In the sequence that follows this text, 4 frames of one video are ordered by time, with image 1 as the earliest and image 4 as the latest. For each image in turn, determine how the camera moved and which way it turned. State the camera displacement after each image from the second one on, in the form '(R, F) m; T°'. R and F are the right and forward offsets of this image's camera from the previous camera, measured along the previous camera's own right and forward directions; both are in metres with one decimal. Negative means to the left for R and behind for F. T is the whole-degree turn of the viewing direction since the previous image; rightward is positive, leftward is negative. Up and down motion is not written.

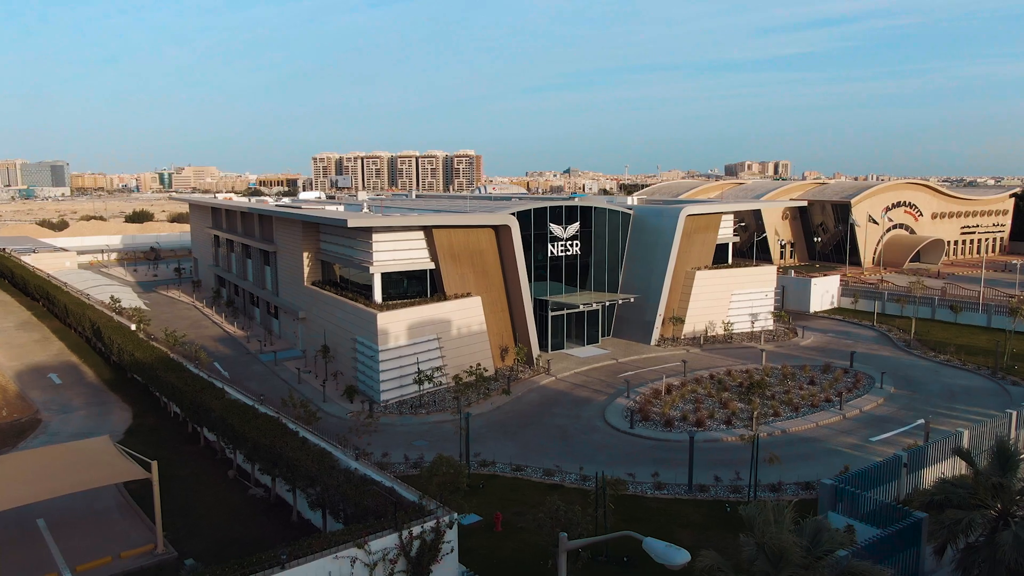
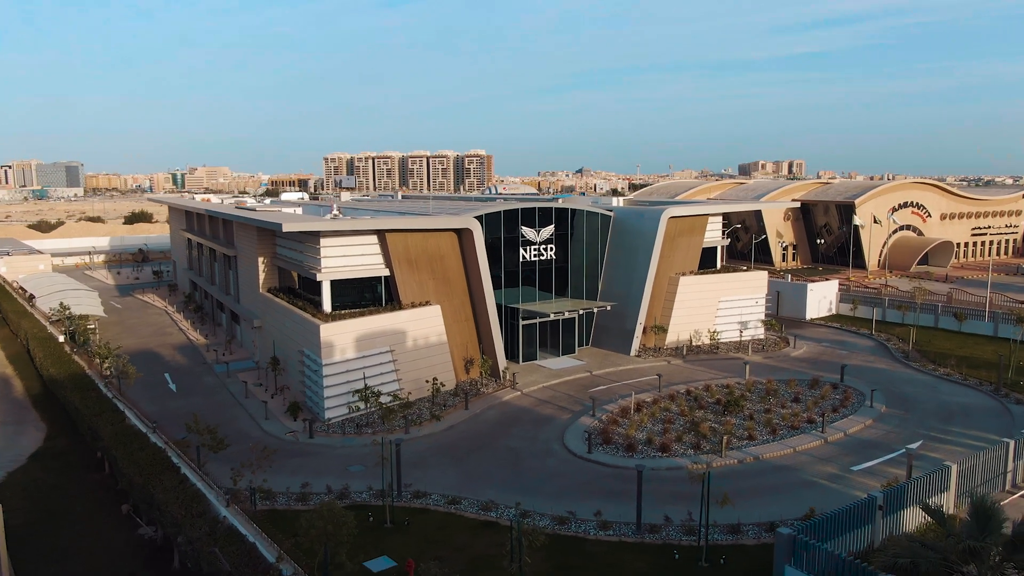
(+1.8, +2.0) m; -1°
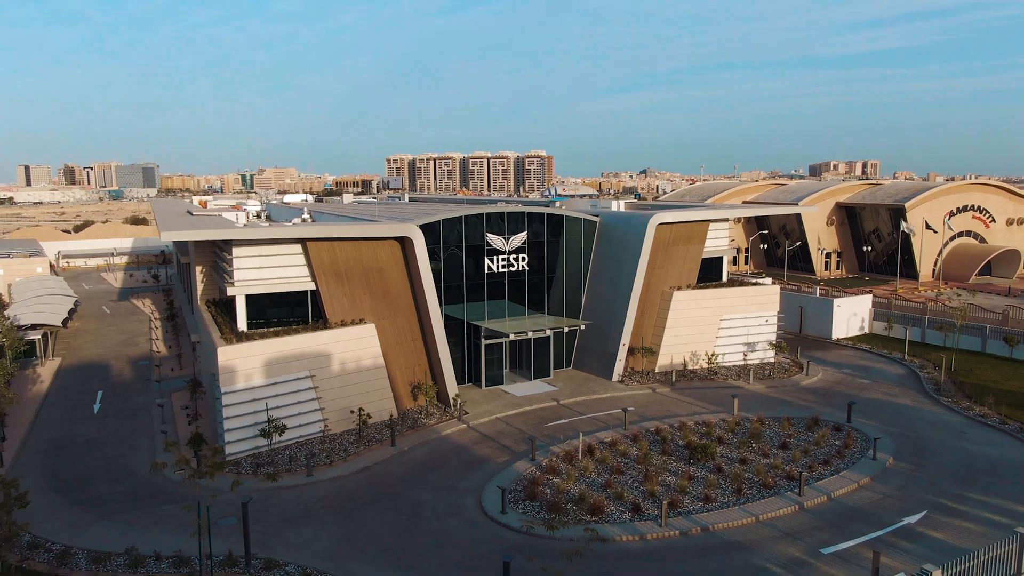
(+3.6, +3.7) m; -5°
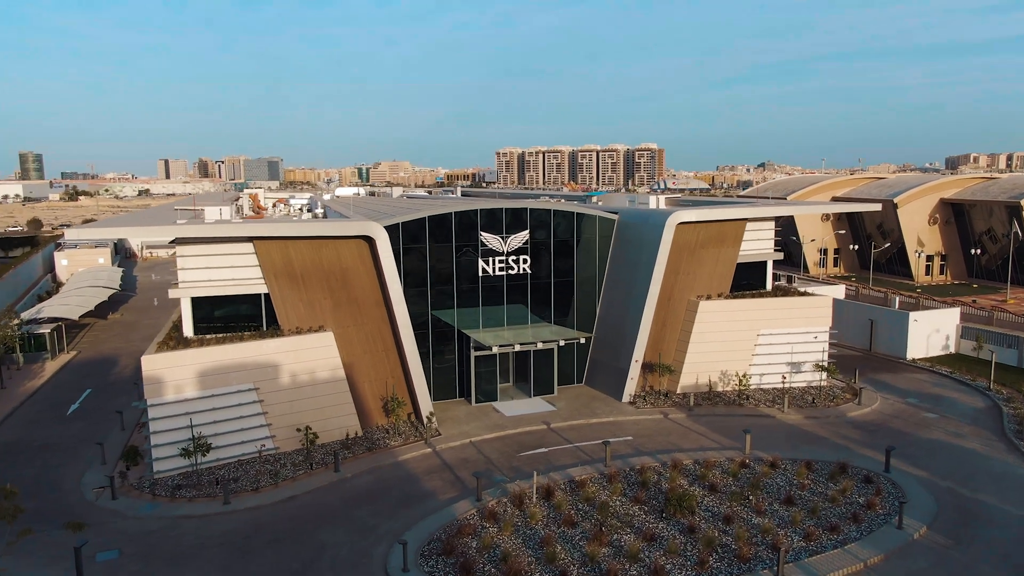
(+3.6, +3.3) m; -8°
